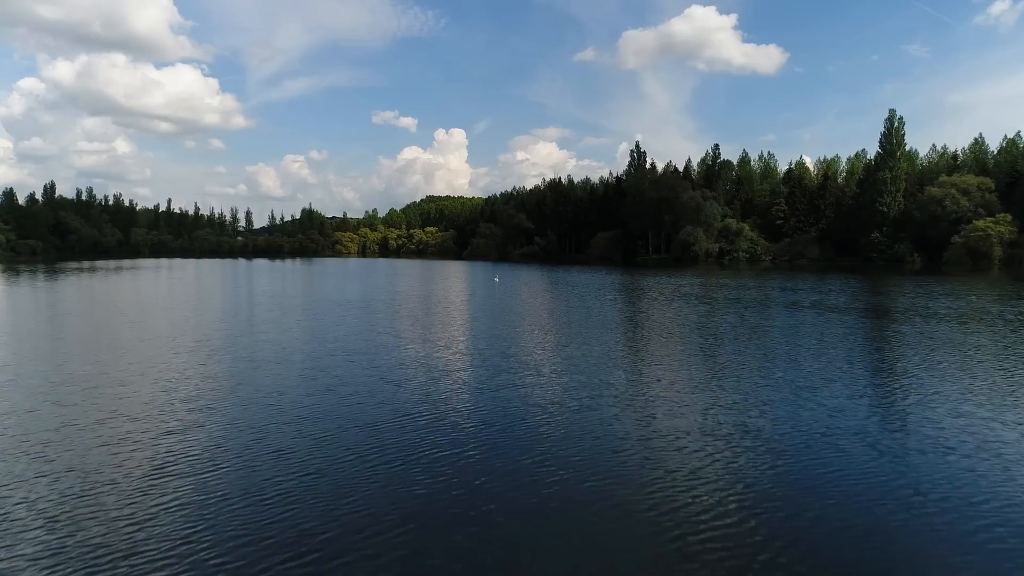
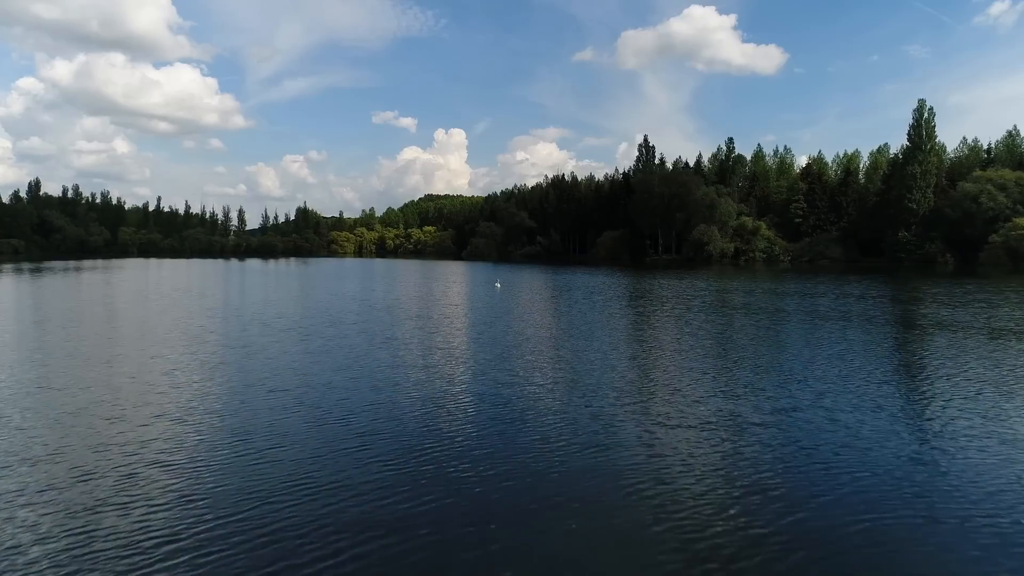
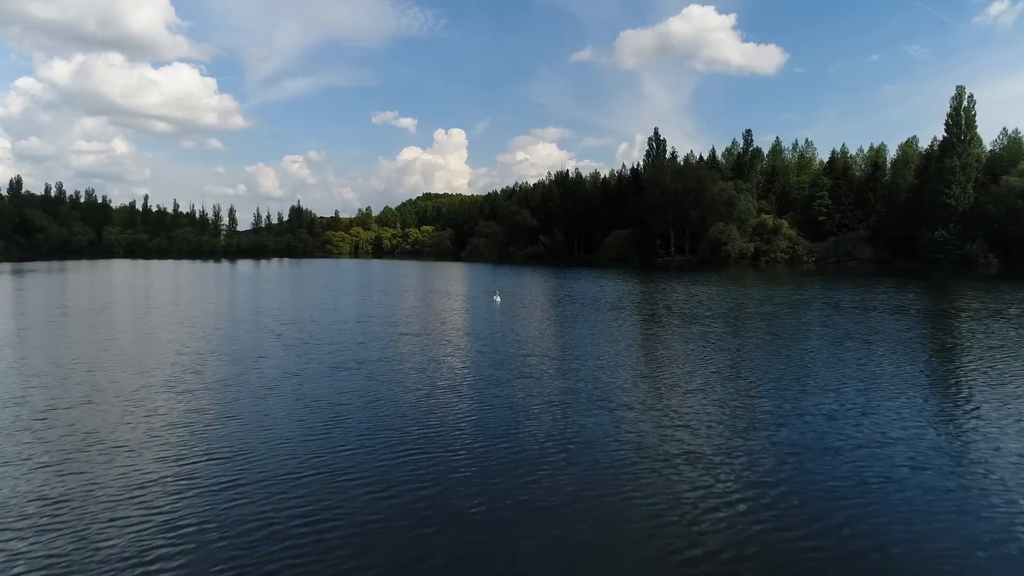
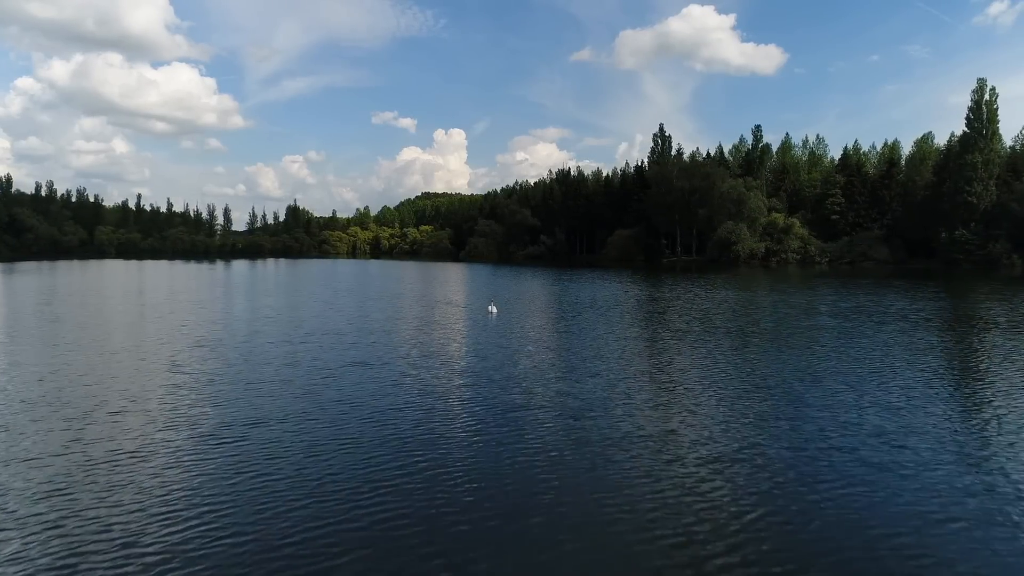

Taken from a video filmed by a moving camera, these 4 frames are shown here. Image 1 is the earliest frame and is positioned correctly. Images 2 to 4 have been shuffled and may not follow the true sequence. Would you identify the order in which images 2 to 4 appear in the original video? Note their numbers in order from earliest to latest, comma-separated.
2, 3, 4
